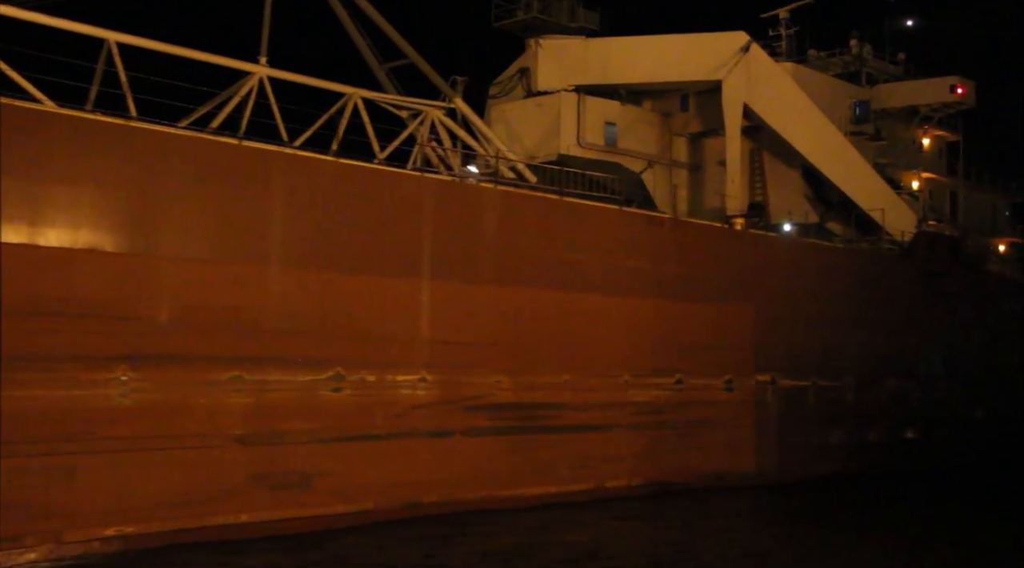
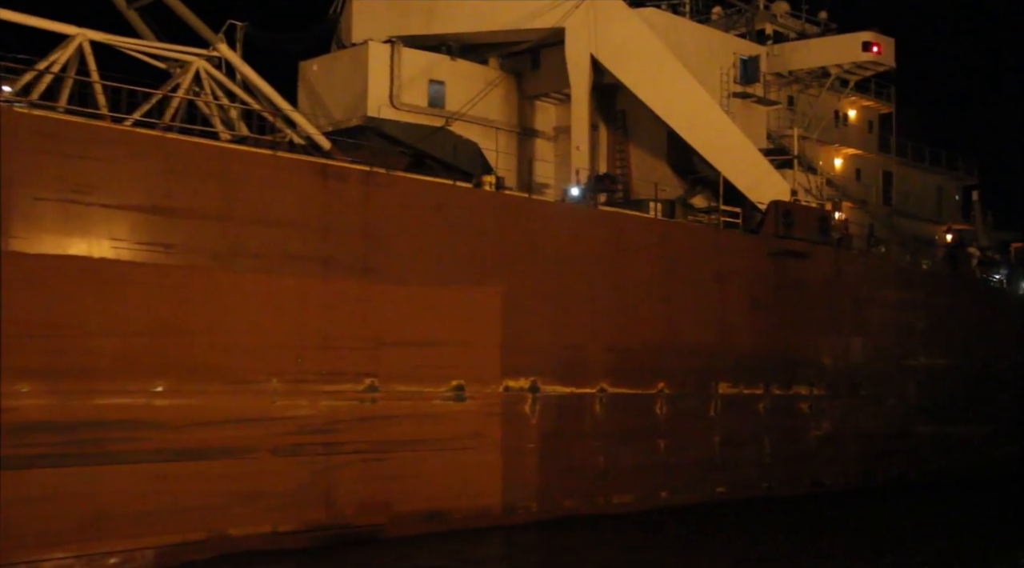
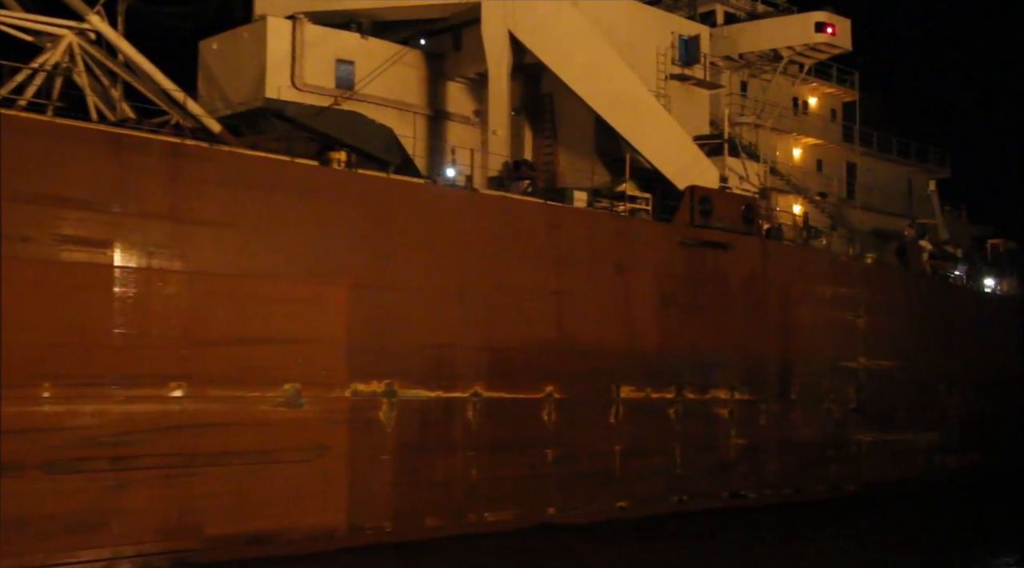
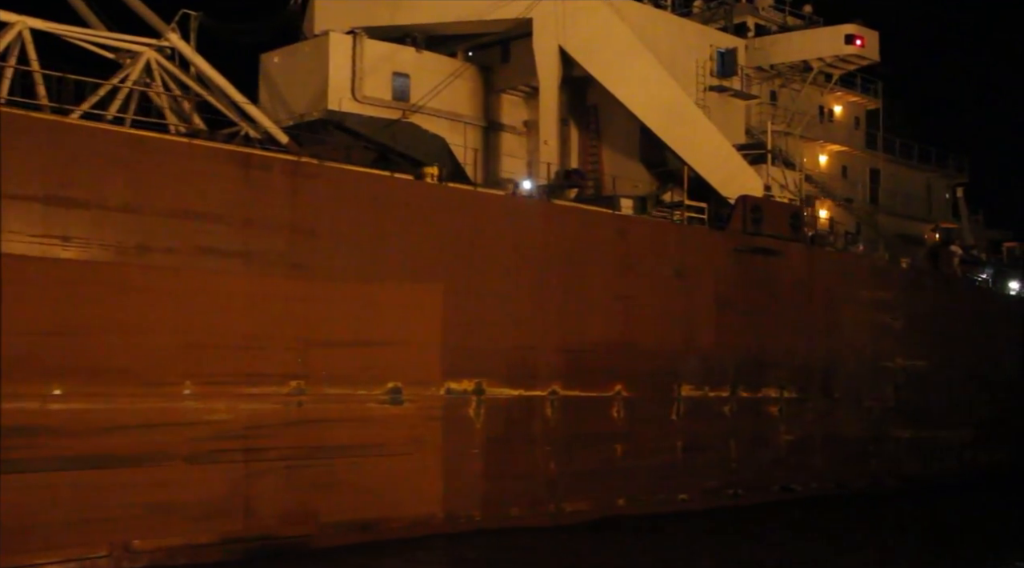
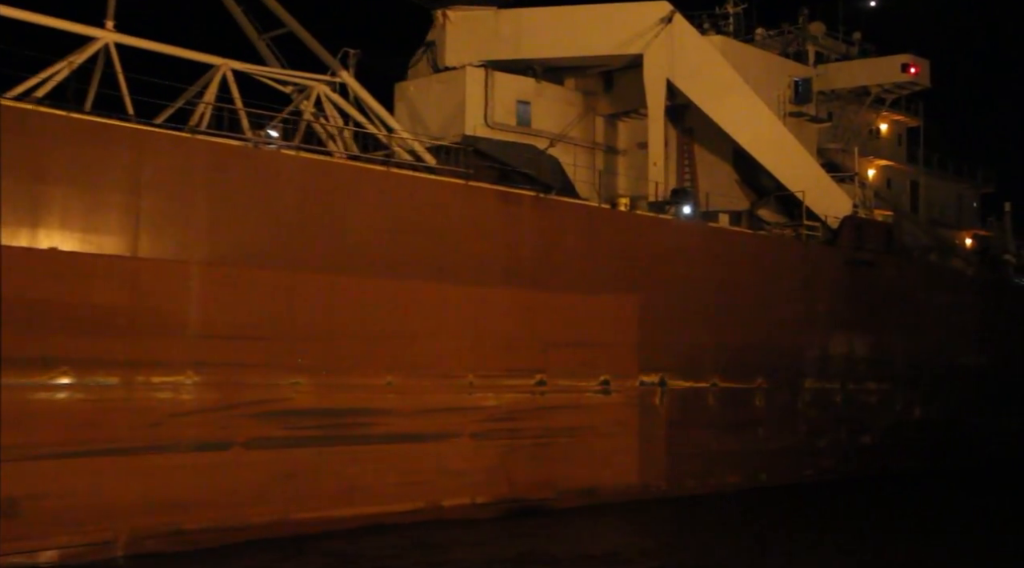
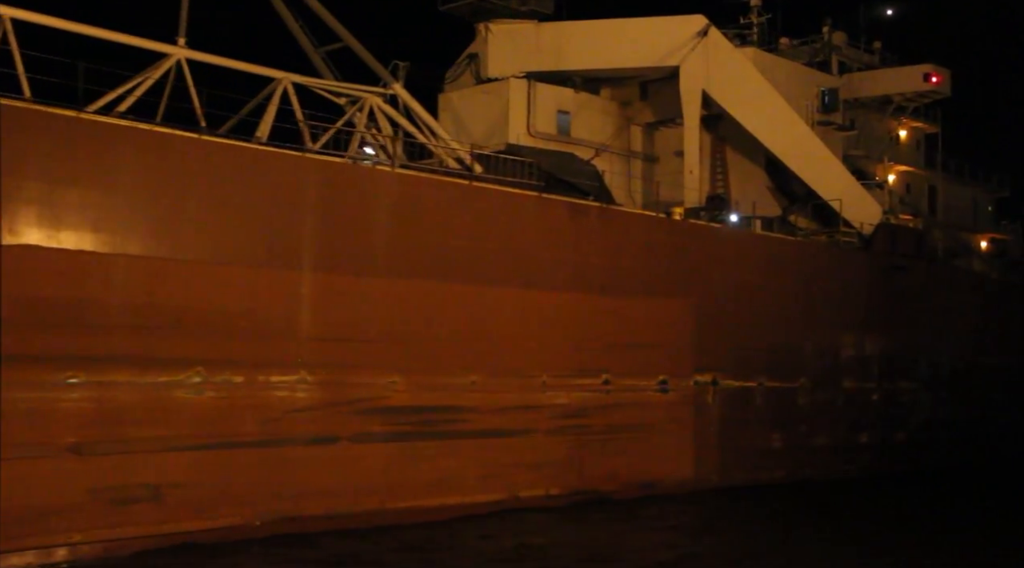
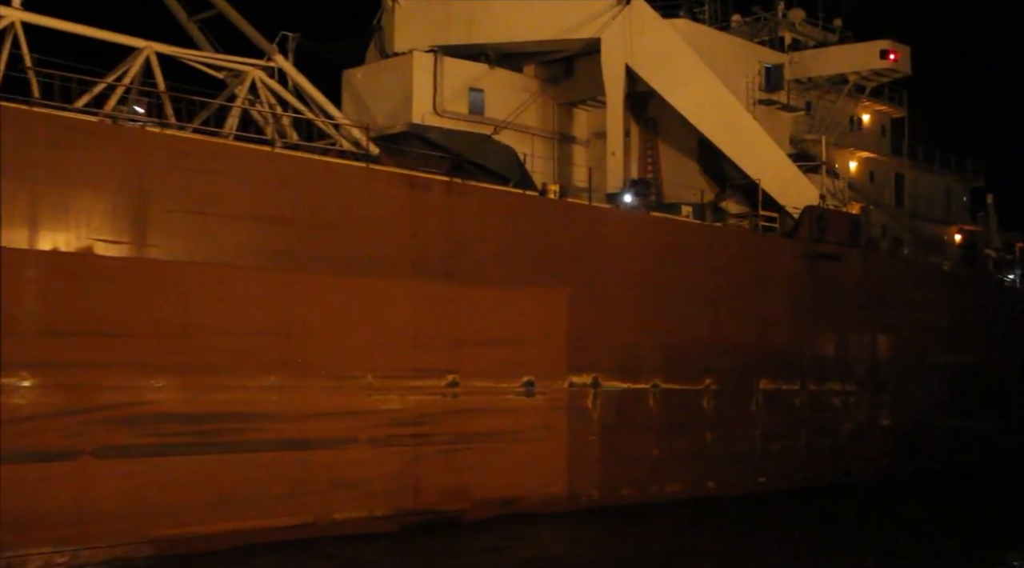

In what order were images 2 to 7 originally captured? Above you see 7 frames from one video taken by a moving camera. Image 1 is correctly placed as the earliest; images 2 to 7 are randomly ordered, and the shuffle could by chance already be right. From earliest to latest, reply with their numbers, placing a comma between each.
6, 5, 7, 2, 4, 3
